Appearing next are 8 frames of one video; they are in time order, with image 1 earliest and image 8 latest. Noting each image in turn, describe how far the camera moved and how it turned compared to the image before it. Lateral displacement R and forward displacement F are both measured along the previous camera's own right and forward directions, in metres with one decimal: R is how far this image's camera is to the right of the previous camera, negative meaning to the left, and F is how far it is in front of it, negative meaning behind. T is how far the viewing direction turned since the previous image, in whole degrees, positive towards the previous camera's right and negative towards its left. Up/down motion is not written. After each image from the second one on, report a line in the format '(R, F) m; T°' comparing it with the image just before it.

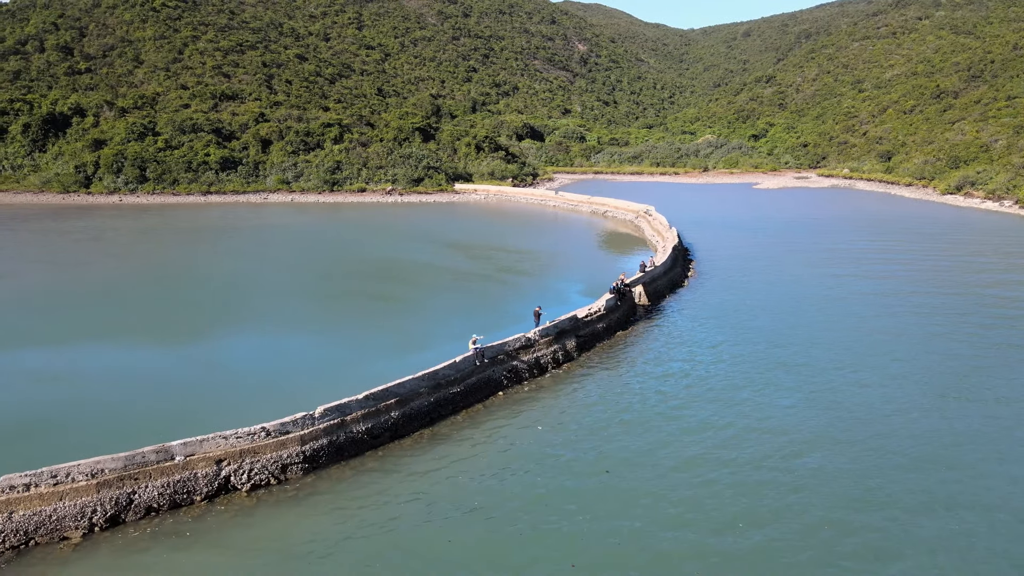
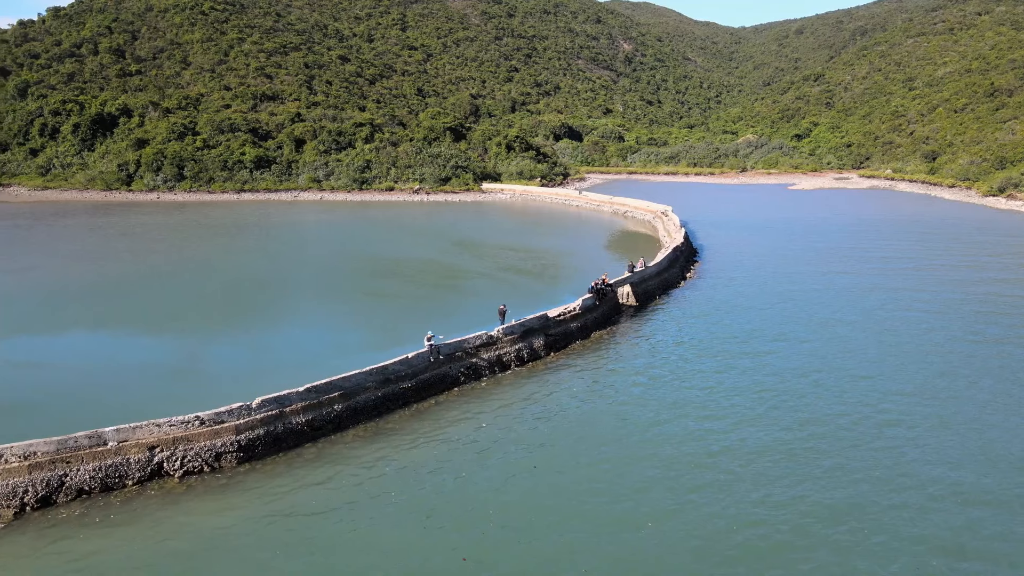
(+2.1, -0.1) m; -4°
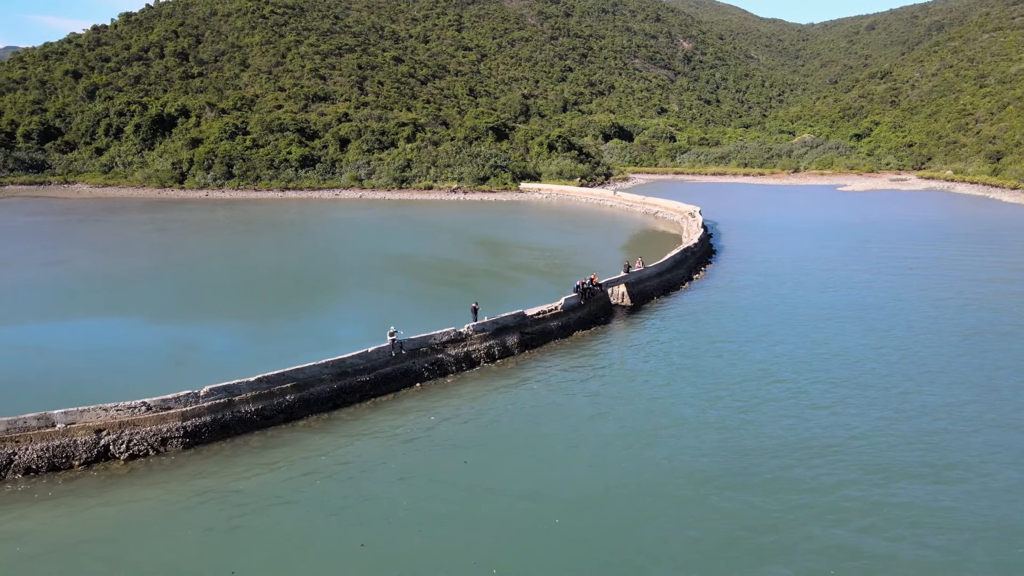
(+2.2, 0.0) m; -5°
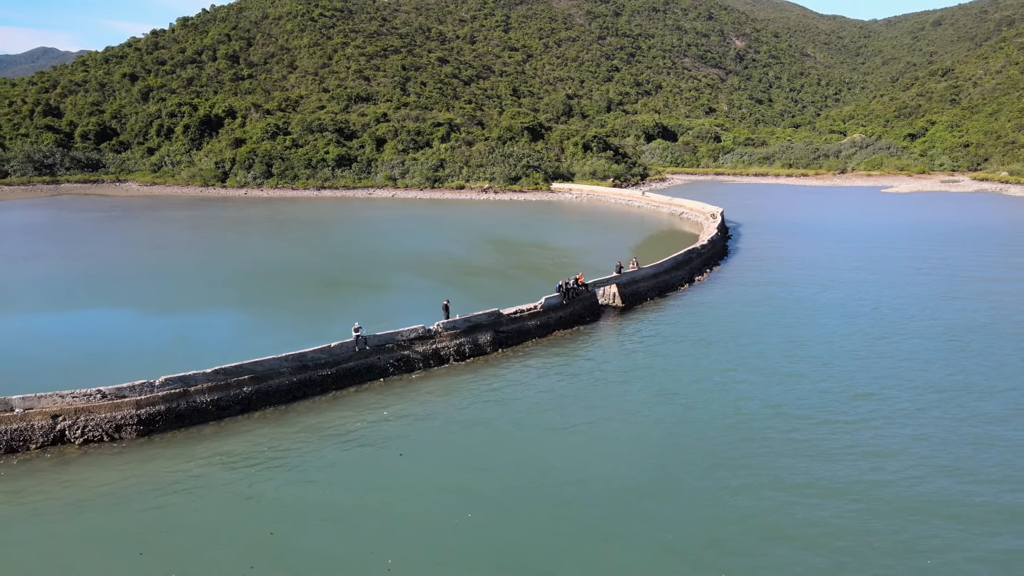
(+2.1, 0.0) m; -4°
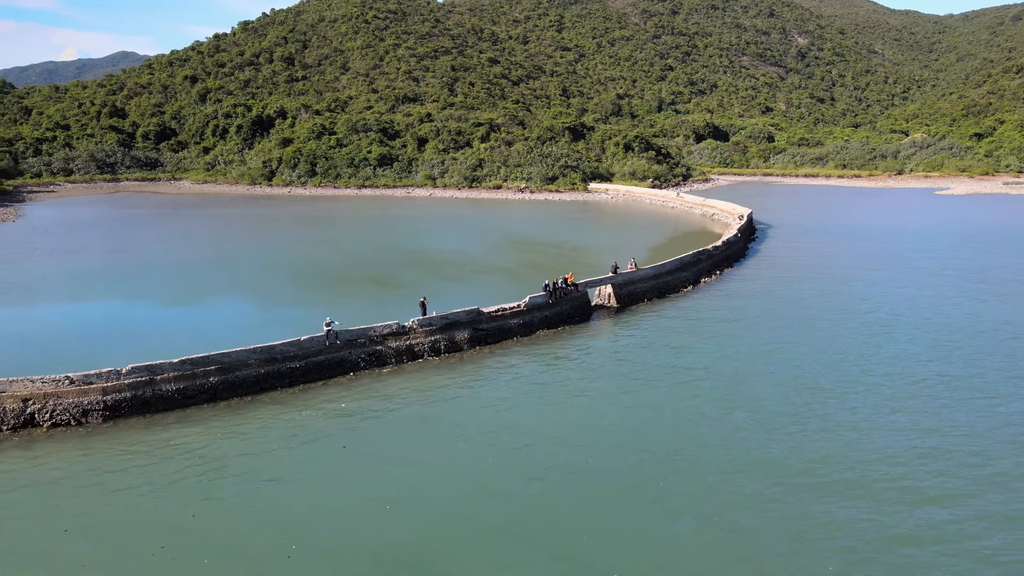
(+2.1, 0.0) m; -4°
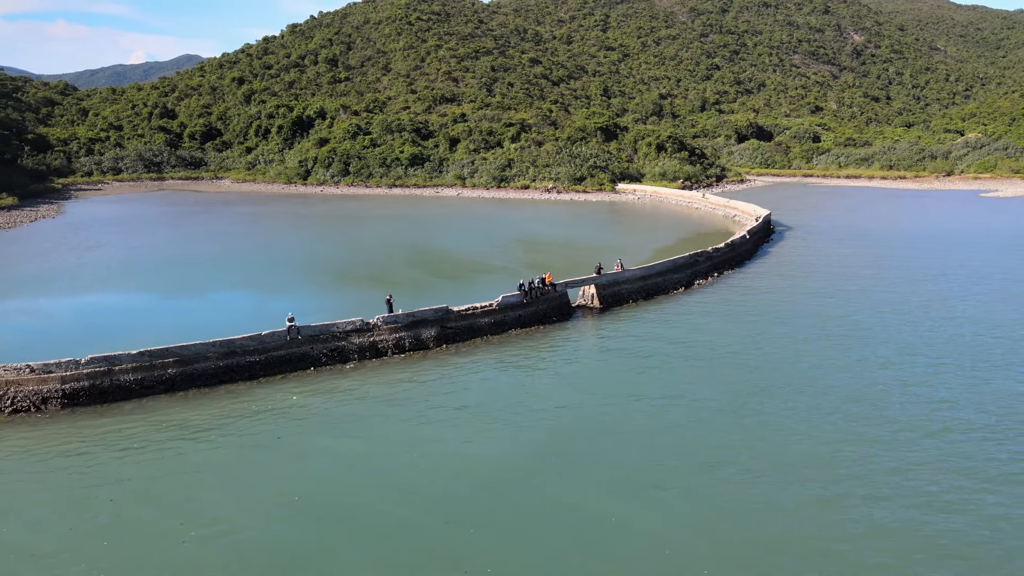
(+2.2, 0.0) m; -4°
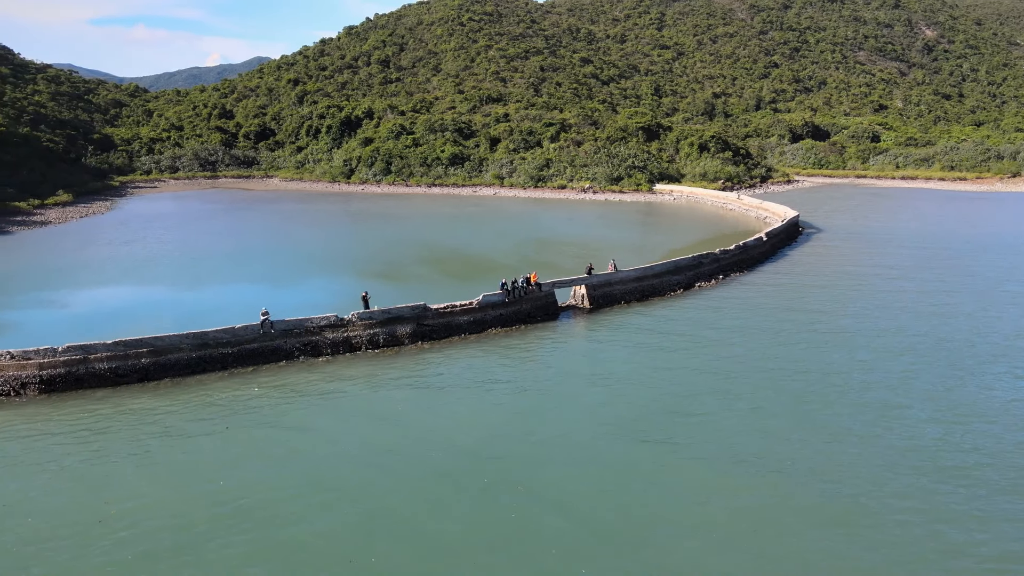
(+2.3, 0.0) m; -5°
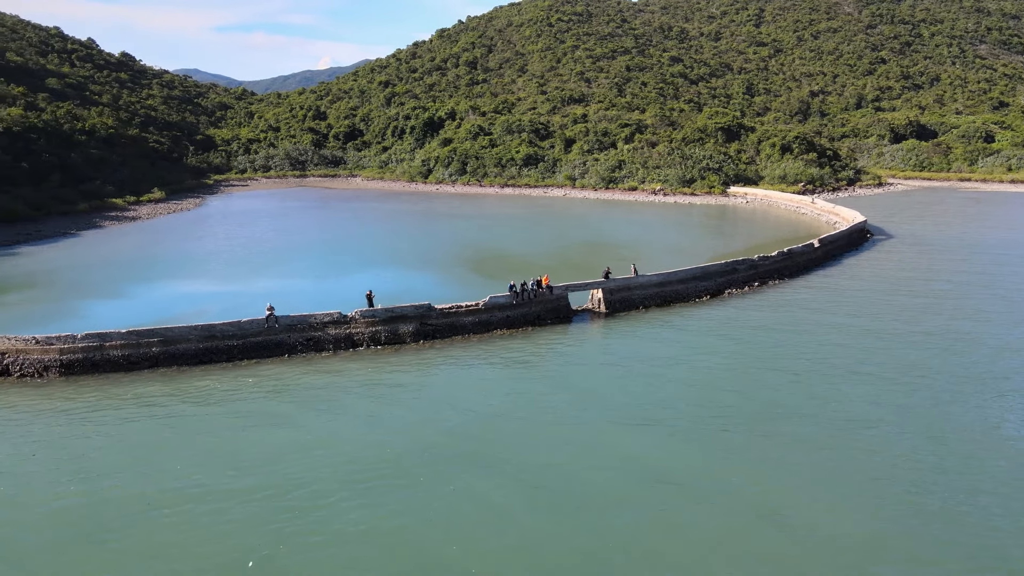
(+2.6, +0.1) m; -7°
